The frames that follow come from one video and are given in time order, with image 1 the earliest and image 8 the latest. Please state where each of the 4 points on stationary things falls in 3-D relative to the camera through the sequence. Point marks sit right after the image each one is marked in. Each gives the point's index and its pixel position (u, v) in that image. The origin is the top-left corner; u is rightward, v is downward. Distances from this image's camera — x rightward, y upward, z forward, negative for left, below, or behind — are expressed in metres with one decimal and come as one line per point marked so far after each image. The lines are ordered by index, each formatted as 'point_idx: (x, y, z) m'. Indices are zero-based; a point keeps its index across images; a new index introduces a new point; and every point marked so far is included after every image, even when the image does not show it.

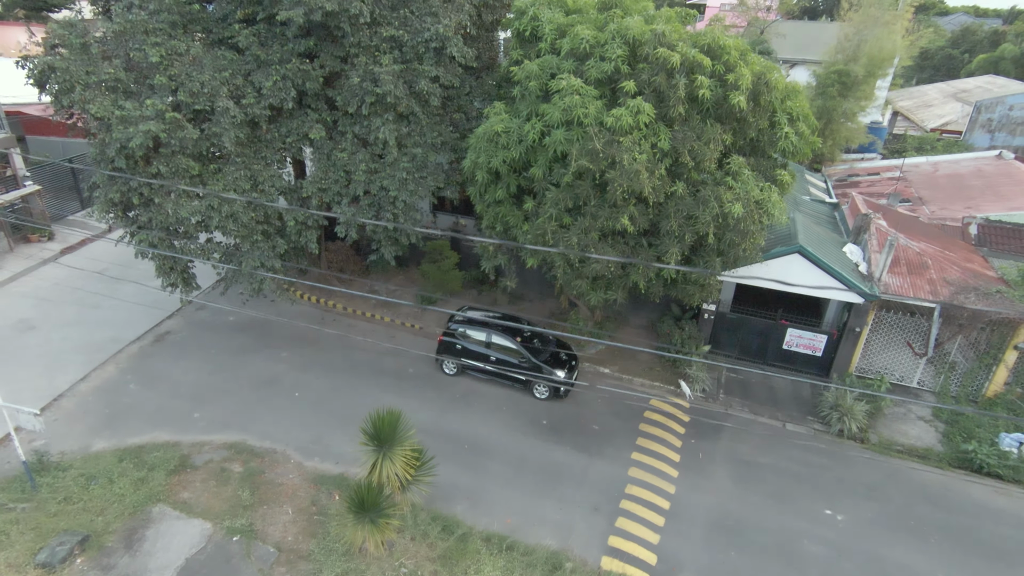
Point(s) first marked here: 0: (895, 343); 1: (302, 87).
0: (+4.9, -0.7, +7.4) m
1: (-2.2, +2.1, +6.2) m
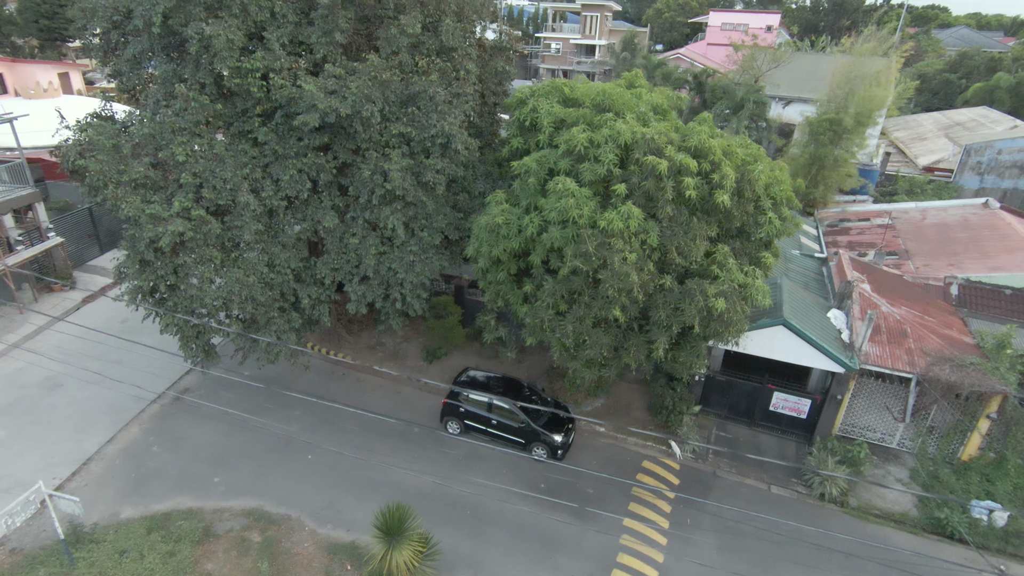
0: (+4.9, -1.6, +7.8) m
1: (-2.2, +1.3, +6.6) m
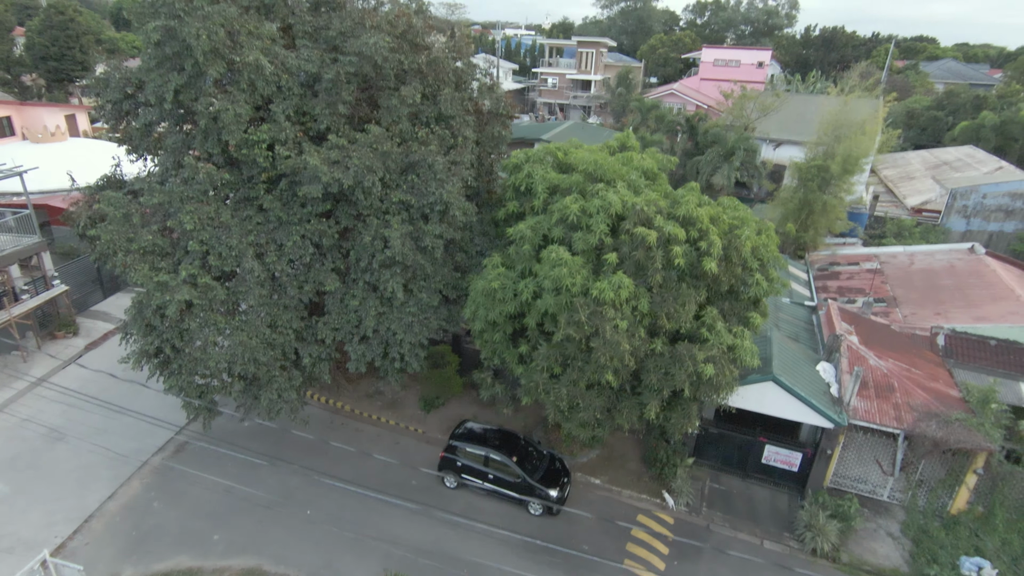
0: (+4.9, -2.4, +8.0) m
1: (-2.3, +0.5, +6.8) m
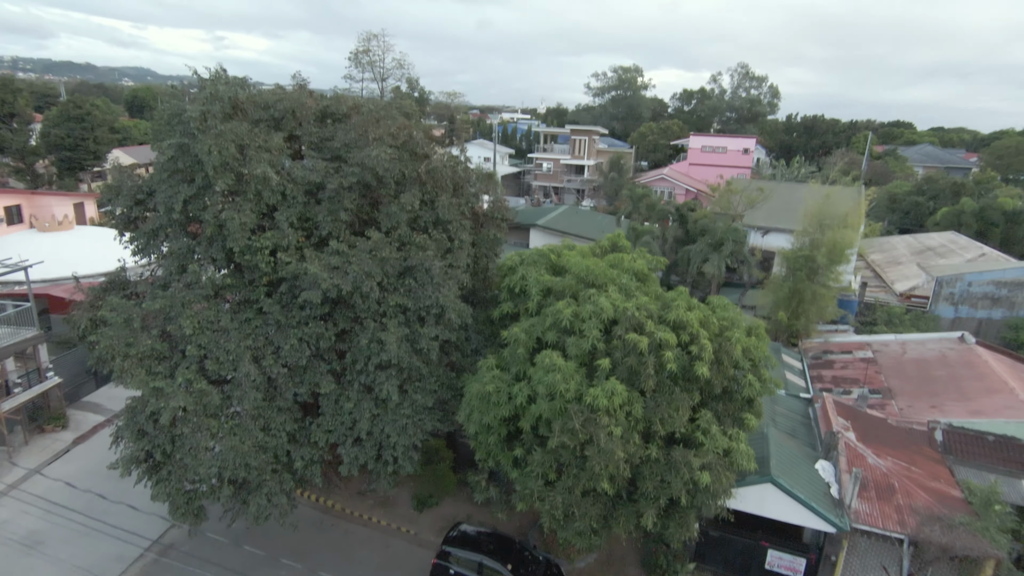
0: (+4.8, -3.7, +7.7) m
1: (-2.4, -0.7, +6.9) m
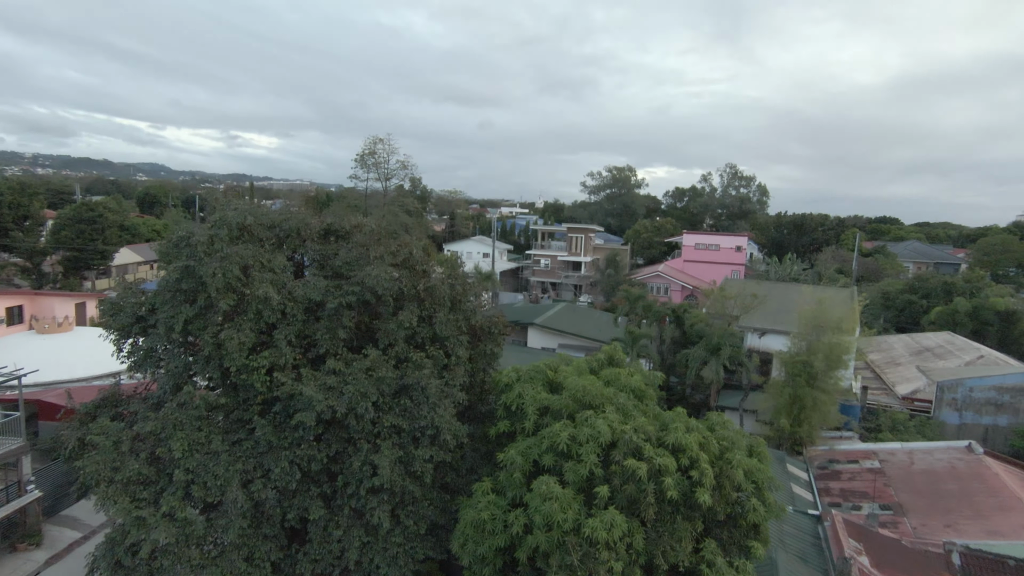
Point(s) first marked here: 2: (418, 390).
0: (+4.8, -5.3, +7.1) m
1: (-2.4, -2.1, +6.8) m
2: (-1.1, -1.2, +7.0) m
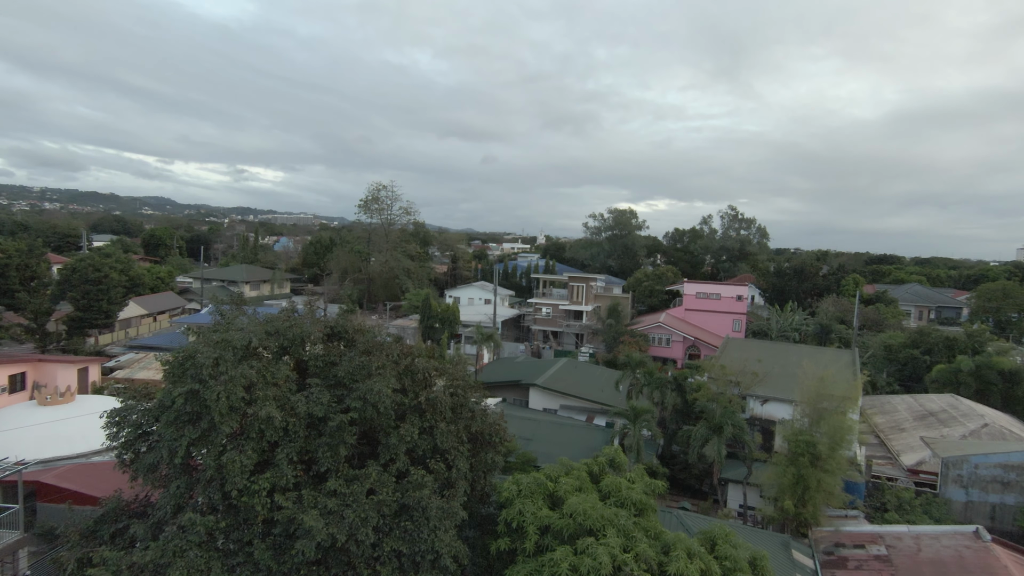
0: (+4.8, -6.7, +6.9) m
1: (-2.4, -3.5, +6.7) m
2: (-1.1, -2.7, +7.0) m
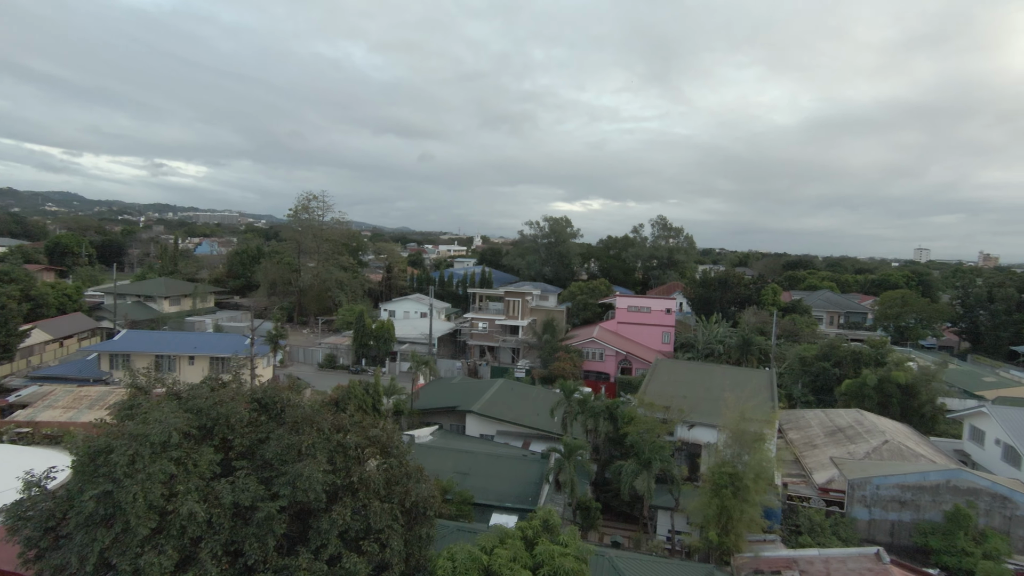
0: (+4.0, -7.7, +7.4) m
1: (-3.1, -4.6, +6.5) m
2: (-1.9, -3.7, +6.9) m
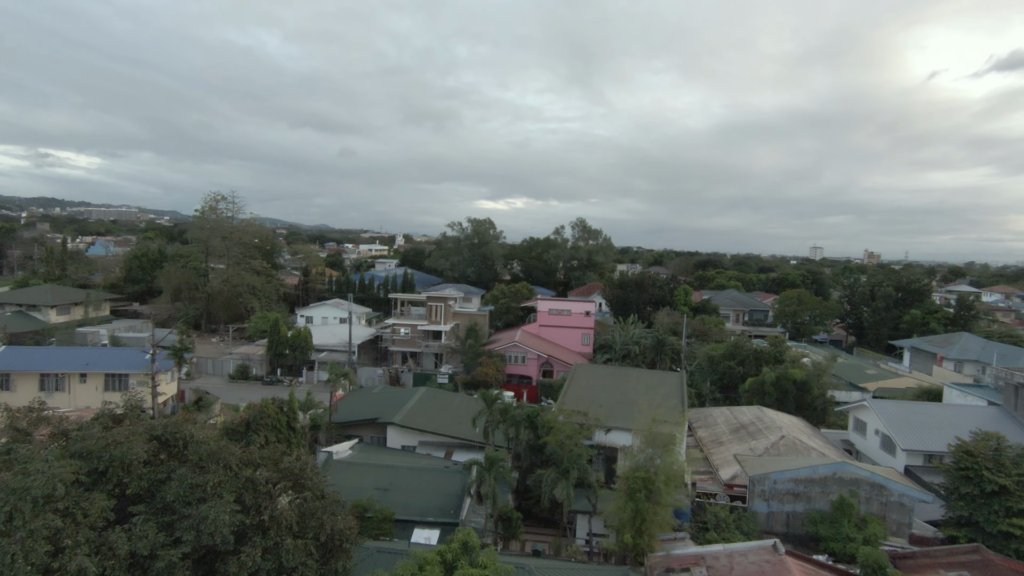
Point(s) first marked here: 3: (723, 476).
0: (+2.9, -8.1, +8.0) m
1: (-4.0, -5.0, +6.1) m
2: (-2.9, -4.1, +6.7) m
3: (+6.8, -6.1, +18.5) m
